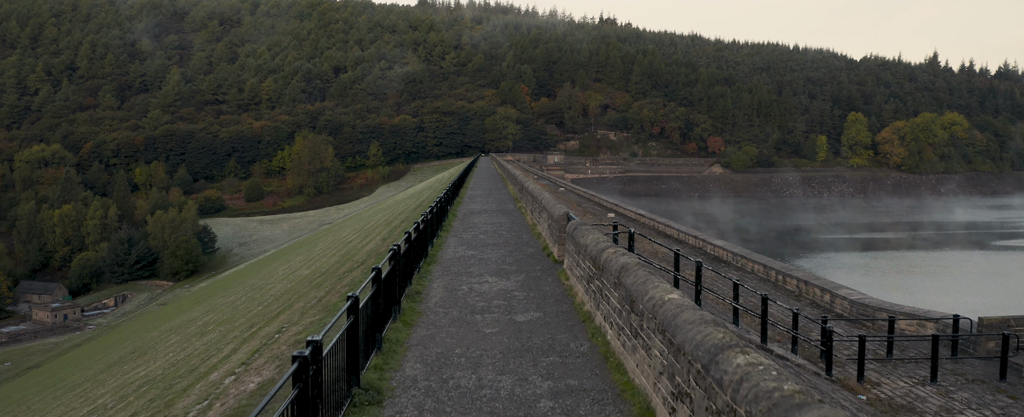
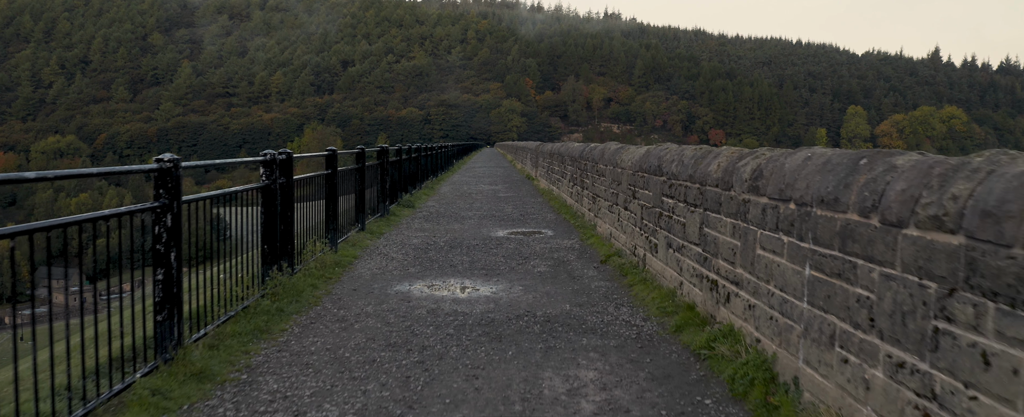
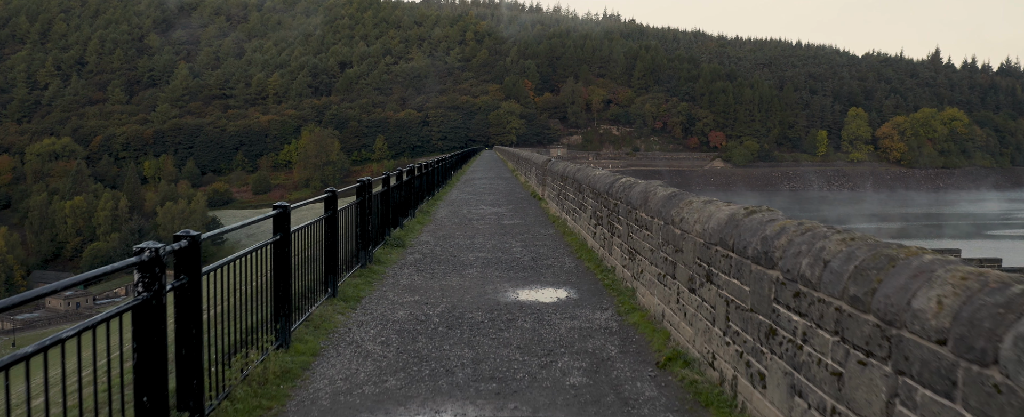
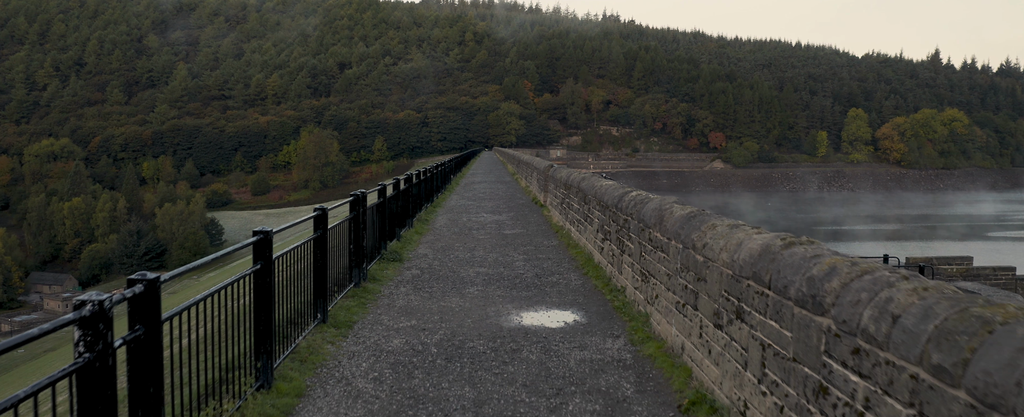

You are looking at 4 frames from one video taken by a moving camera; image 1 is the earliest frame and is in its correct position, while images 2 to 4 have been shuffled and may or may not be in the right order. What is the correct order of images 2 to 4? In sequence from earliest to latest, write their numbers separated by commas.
4, 3, 2
